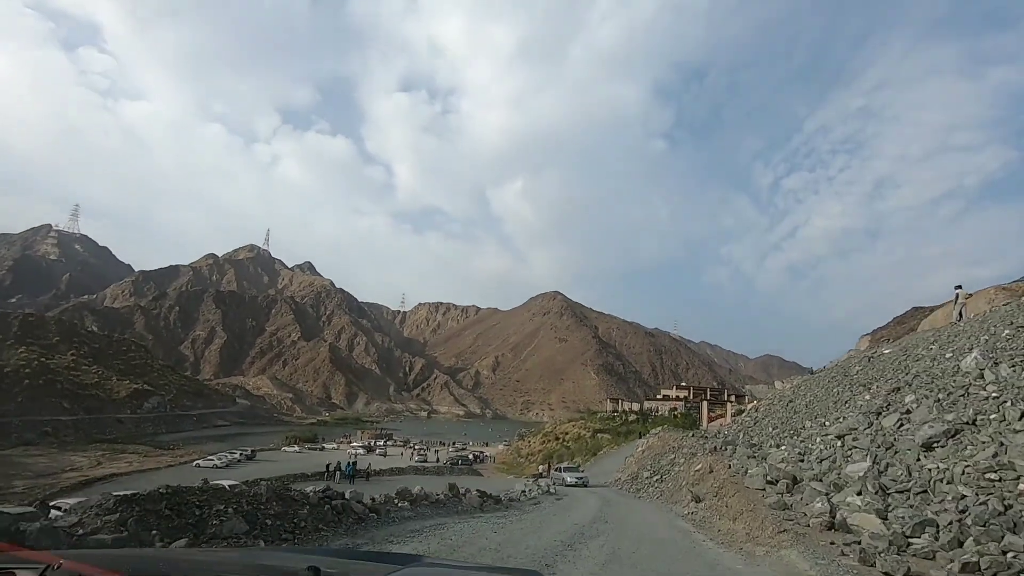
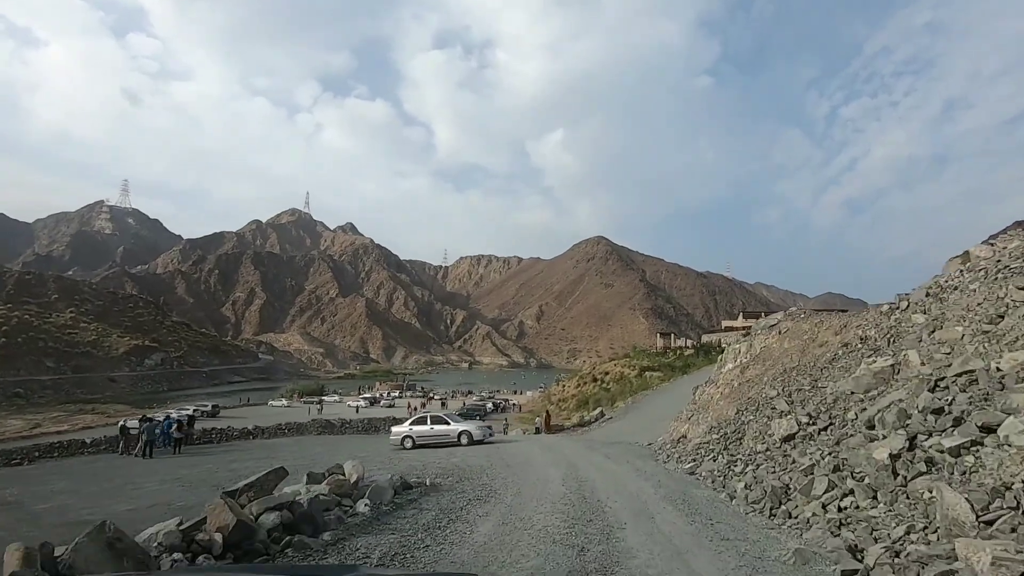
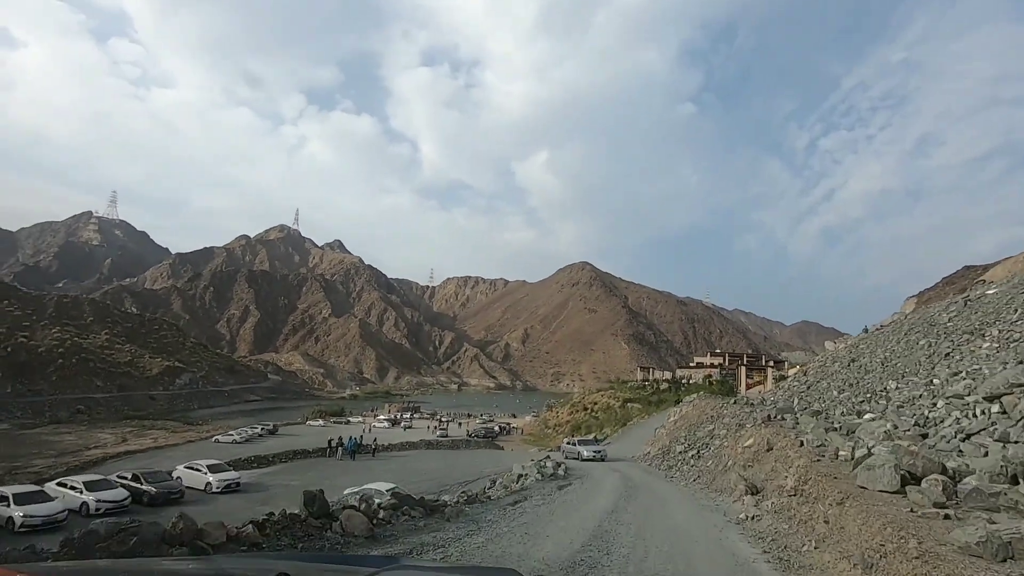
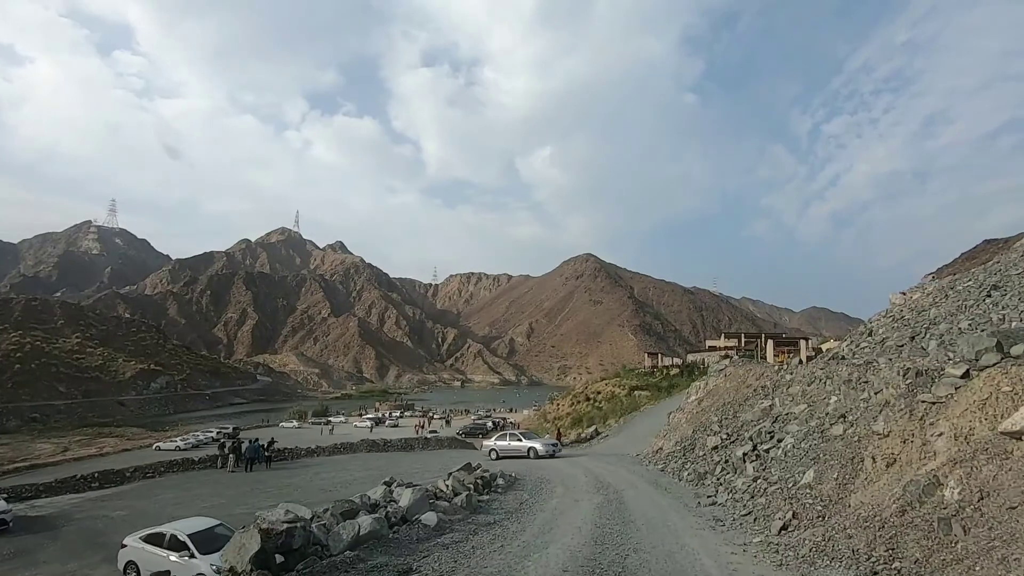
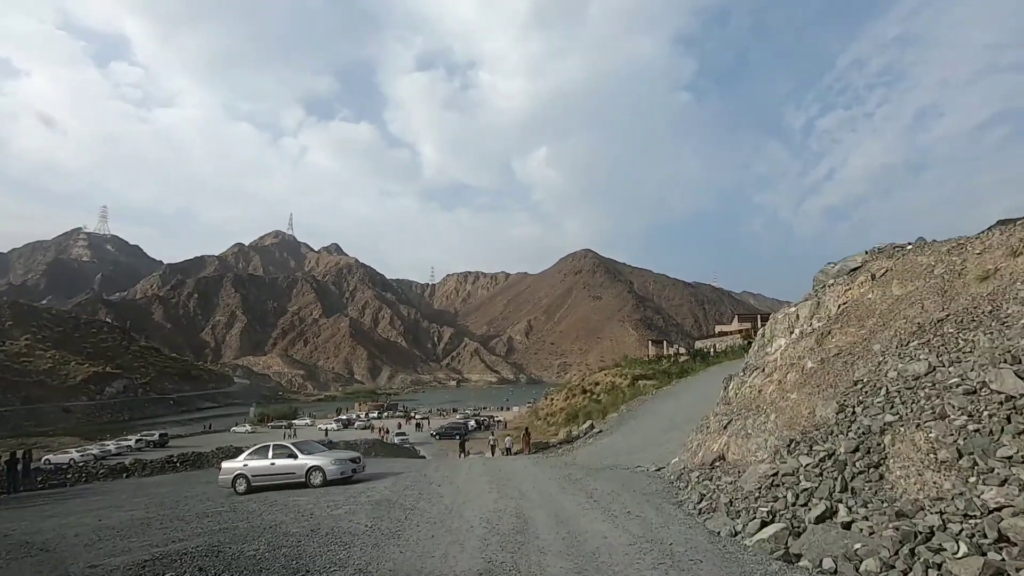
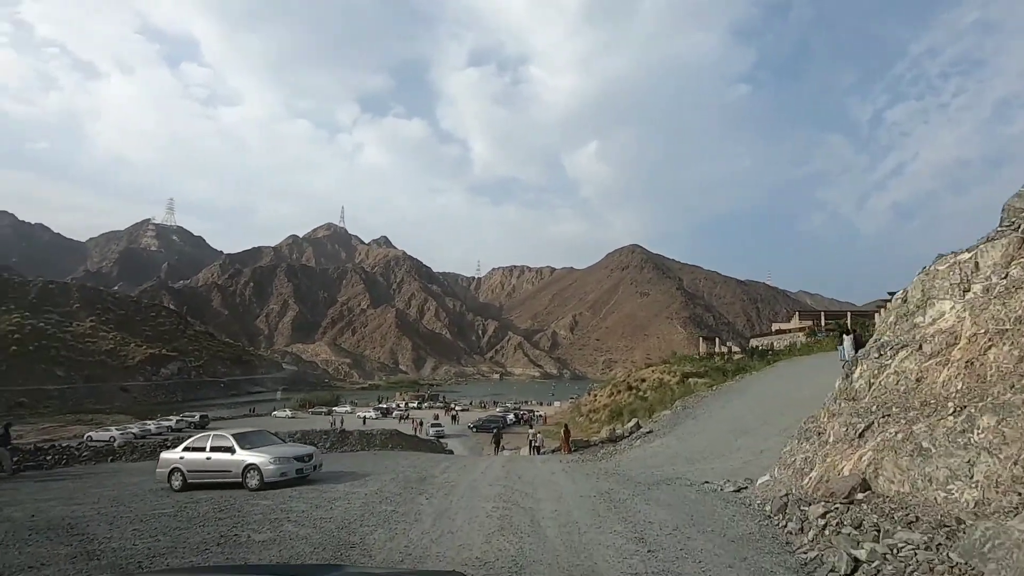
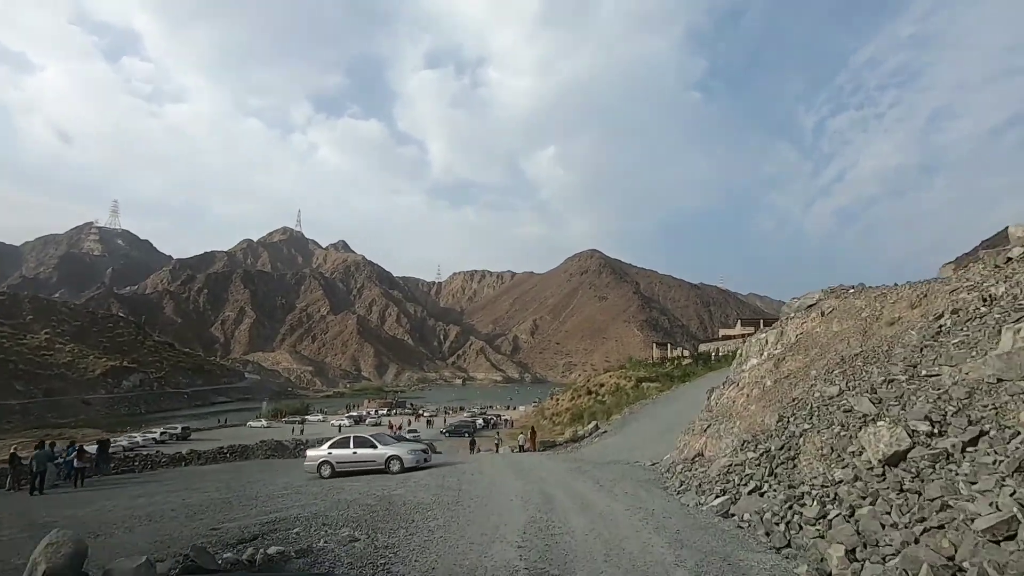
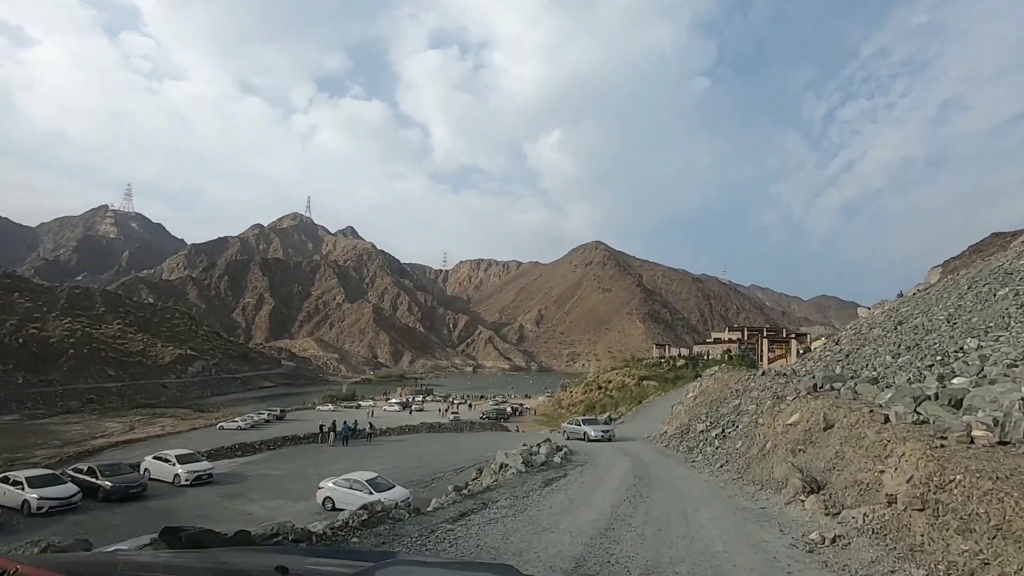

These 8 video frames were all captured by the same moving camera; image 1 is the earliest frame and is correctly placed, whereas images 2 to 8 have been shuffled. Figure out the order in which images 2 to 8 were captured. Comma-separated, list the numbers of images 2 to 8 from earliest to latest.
3, 8, 4, 2, 7, 5, 6
